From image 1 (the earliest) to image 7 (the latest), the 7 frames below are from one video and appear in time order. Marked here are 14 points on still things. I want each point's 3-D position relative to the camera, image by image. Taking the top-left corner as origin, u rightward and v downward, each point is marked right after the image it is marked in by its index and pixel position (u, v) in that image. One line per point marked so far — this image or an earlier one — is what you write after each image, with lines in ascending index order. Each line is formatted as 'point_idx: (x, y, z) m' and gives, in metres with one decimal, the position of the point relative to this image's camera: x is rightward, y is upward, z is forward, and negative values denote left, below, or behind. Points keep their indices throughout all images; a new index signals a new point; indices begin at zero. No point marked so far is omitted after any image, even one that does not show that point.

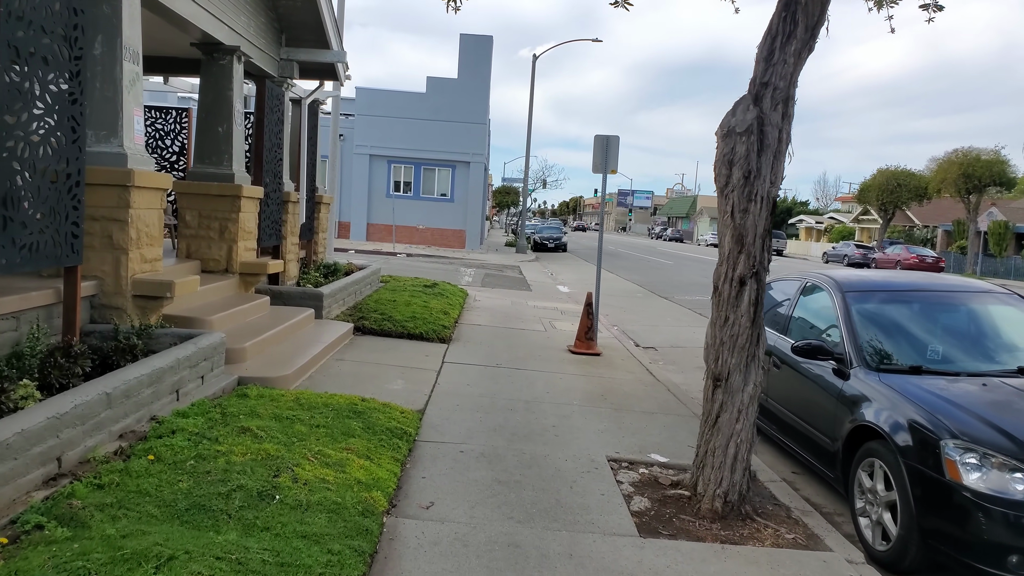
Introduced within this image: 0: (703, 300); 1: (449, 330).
0: (+4.5, -0.3, +17.2) m
1: (-0.8, -0.5, +9.0) m
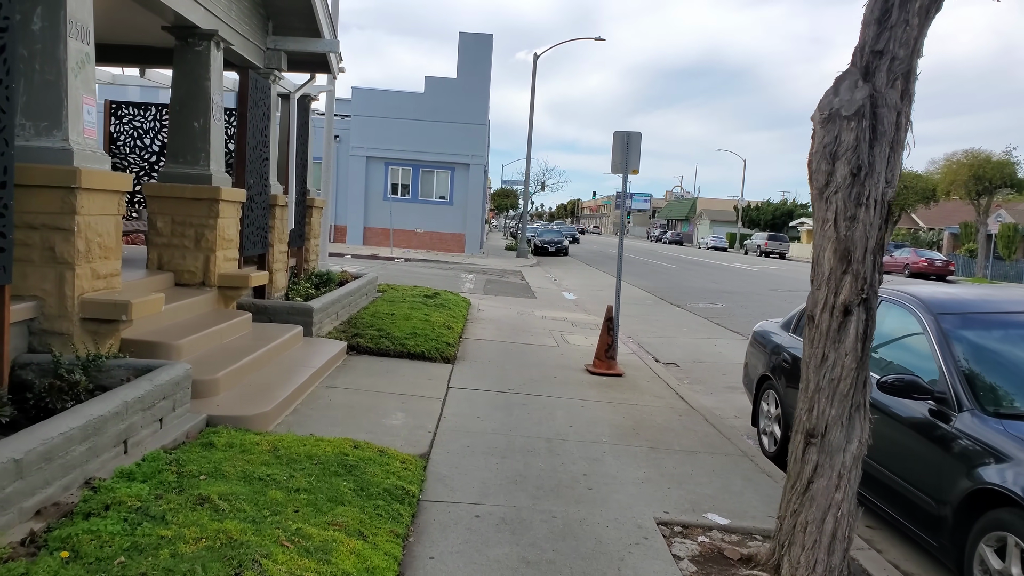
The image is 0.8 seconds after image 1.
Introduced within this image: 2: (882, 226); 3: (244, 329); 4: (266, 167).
0: (+4.6, -0.5, +16.4) m
1: (-0.6, -0.7, +8.1) m
2: (+1.5, +0.2, +2.9) m
3: (-2.5, -0.4, +7.0) m
4: (-2.9, +1.4, +8.5) m
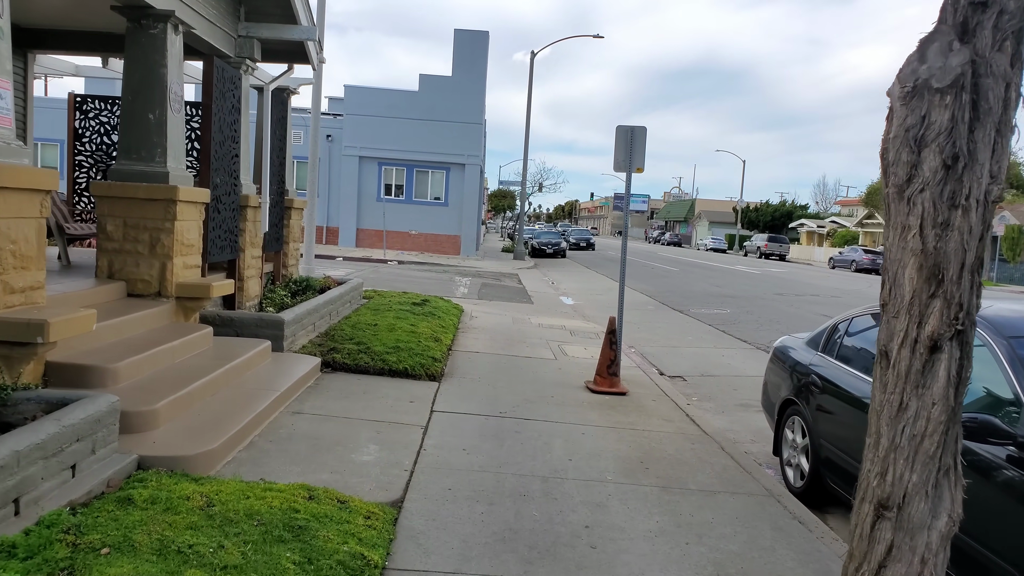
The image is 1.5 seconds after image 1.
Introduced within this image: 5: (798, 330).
0: (+4.5, -0.6, +15.7) m
1: (-0.7, -0.7, +7.4) m
2: (+1.4, +0.2, +2.2) m
3: (-2.6, -0.5, +6.2) m
4: (-2.9, +1.3, +7.8) m
5: (+5.1, -0.8, +13.3) m
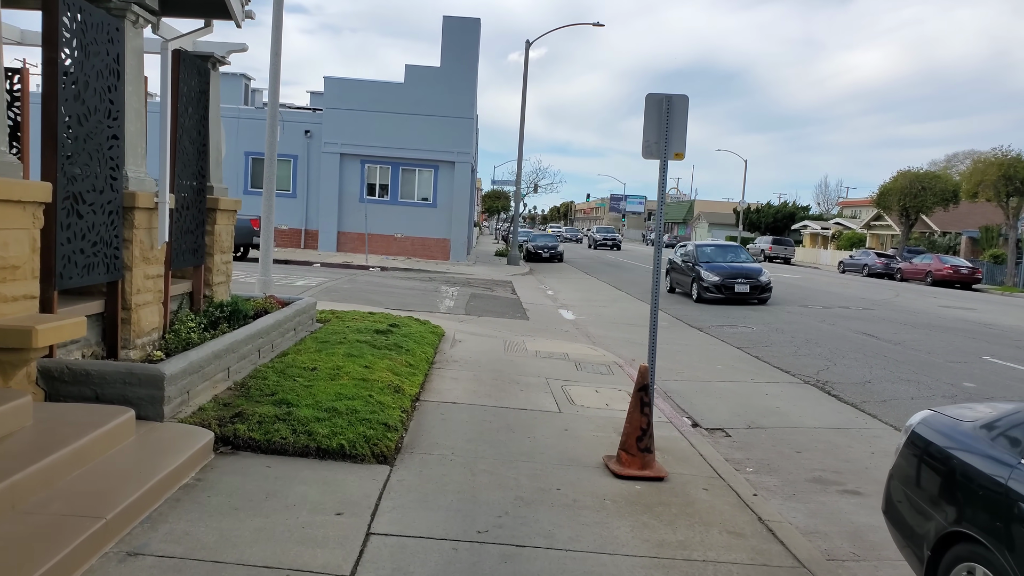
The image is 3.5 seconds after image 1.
0: (+4.3, -0.8, +13.5) m
1: (-0.8, -1.0, +5.2) m
2: (+1.3, -0.1, 0.0) m
3: (-2.7, -0.7, +4.0) m
4: (-3.0, +1.1, +5.6) m
5: (+5.0, -1.0, +11.1) m
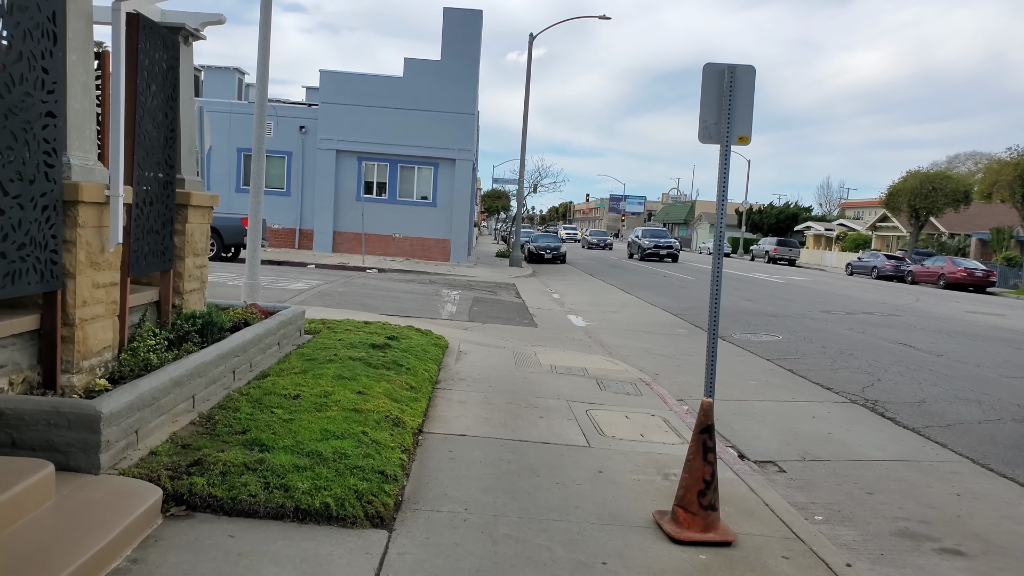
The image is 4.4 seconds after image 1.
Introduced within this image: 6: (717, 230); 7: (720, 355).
0: (+4.5, -0.9, +12.5) m
1: (-0.6, -1.1, +4.2) m
2: (+1.5, -0.2, -1.0) m
3: (-2.5, -0.8, +3.0) m
4: (-2.9, +1.0, +4.6) m
5: (+5.2, -1.1, +10.1) m
6: (+1.3, +0.3, +4.6) m
7: (+3.2, -1.0, +11.3) m
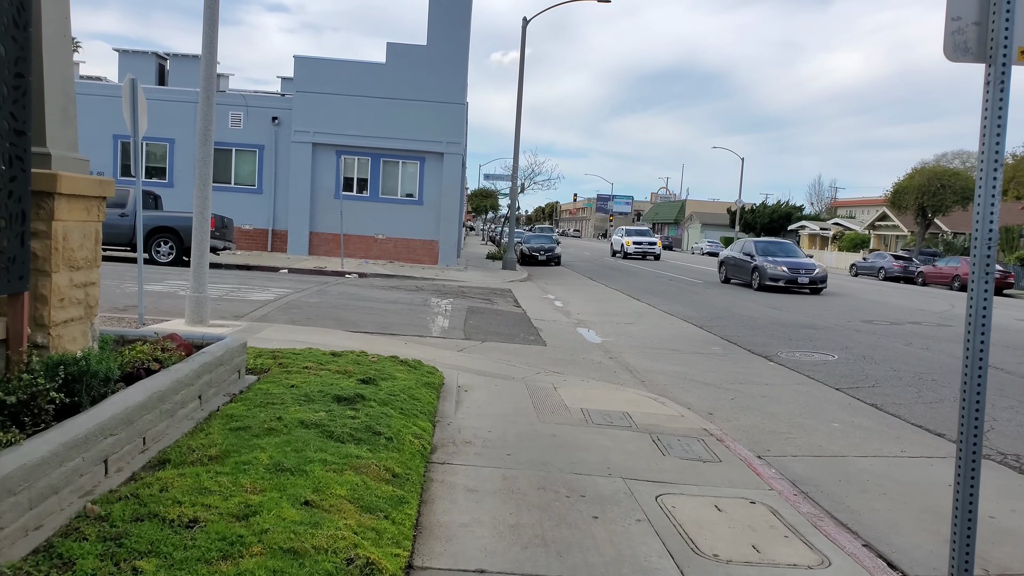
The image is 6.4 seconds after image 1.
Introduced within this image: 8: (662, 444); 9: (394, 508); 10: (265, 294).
0: (+4.5, -1.1, +10.4) m
1: (-0.4, -1.2, +2.0) m
2: (+1.9, -0.3, -3.1) m
3: (-2.2, -1.0, +0.8) m
4: (-2.6, +0.8, +2.4) m
5: (+5.3, -1.3, +8.1) m
6: (+1.5, +0.2, +2.4) m
7: (+3.3, -1.2, +9.2) m
8: (+1.1, -1.2, +5.7) m
9: (-0.6, -1.0, +3.5) m
10: (-4.6, -0.1, +13.7) m
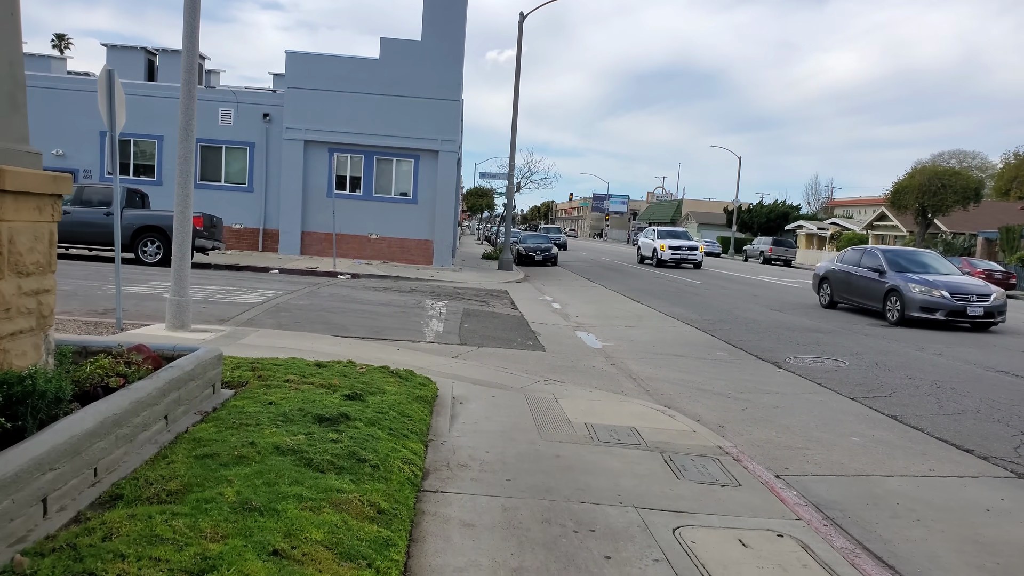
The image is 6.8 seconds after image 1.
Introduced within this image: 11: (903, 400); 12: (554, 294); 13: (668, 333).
0: (+4.5, -1.1, +10.0) m
1: (-0.4, -1.3, +1.5) m
2: (+1.9, -0.4, -3.6) m
3: (-2.2, -1.0, +0.3) m
4: (-2.6, +0.8, +1.9) m
5: (+5.3, -1.3, +7.6) m
6: (+1.5, +0.1, +2.0) m
7: (+3.2, -1.2, +8.7) m
8: (+1.1, -1.2, +5.2) m
9: (-0.5, -1.1, +3.1) m
10: (-4.6, -0.1, +13.2) m
11: (+4.4, -1.3, +8.4) m
12: (+1.1, -0.2, +19.4) m
13: (+2.8, -0.8, +13.1) m
